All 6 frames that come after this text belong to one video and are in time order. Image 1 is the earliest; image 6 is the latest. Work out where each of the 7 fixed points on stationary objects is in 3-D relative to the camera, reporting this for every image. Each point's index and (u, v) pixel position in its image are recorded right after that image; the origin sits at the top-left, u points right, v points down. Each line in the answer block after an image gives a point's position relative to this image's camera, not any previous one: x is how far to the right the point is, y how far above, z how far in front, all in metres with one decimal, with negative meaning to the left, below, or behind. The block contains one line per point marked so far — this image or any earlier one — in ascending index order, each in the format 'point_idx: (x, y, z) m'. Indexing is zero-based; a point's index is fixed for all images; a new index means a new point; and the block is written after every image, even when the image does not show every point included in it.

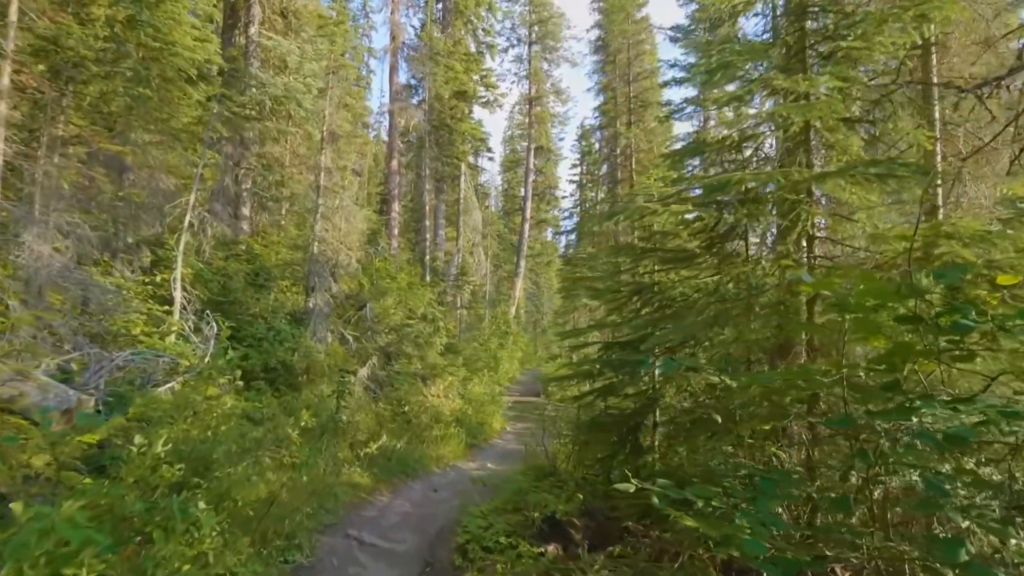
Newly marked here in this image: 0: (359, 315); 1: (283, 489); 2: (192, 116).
0: (-3.9, -0.7, +13.9) m
1: (-2.8, -2.4, +6.6) m
2: (-6.8, +3.6, +11.5) m
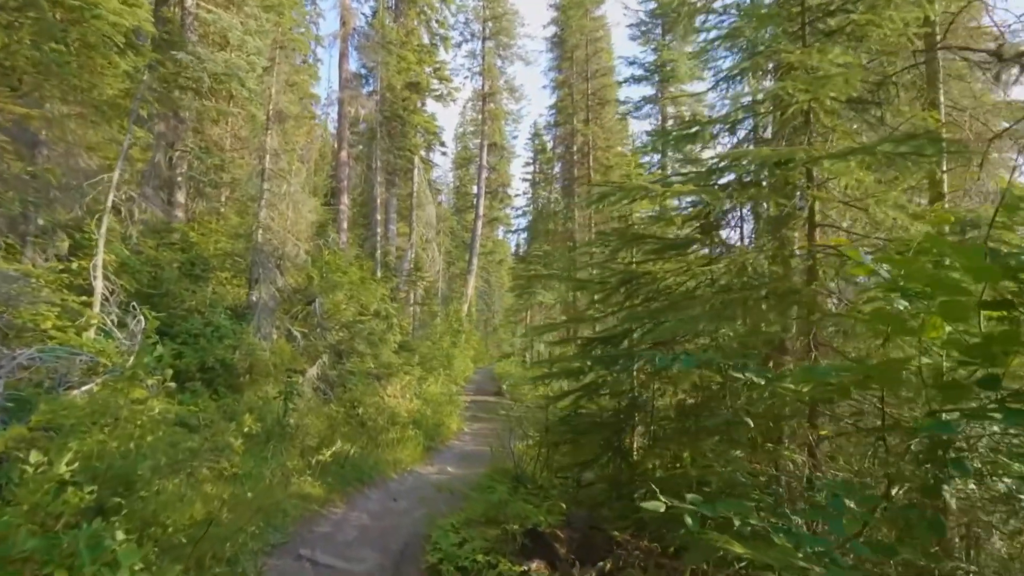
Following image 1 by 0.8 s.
0: (-4.9, -0.5, +13.0) m
1: (-3.1, -2.3, +5.8) m
2: (-7.5, +3.8, +10.3) m
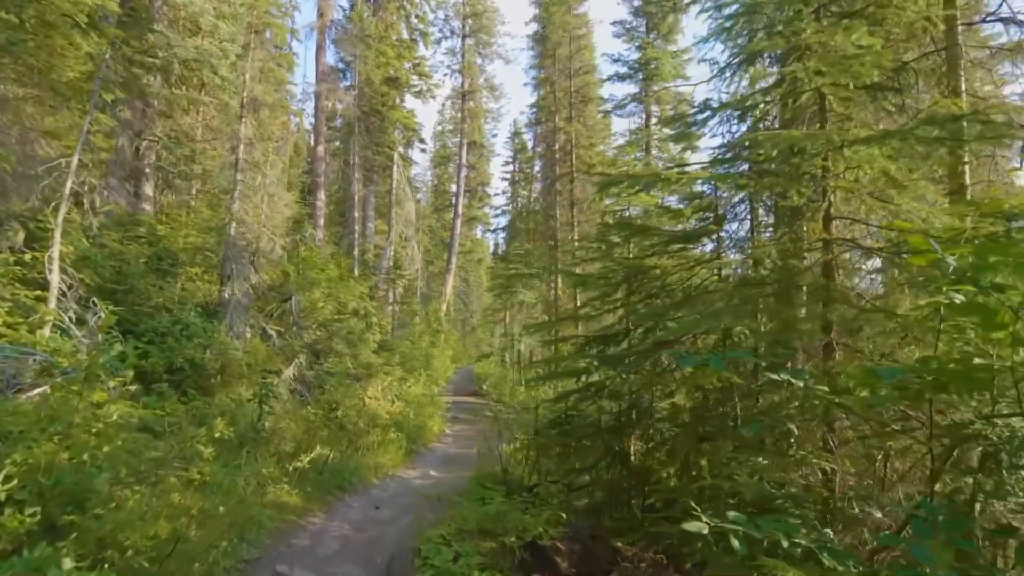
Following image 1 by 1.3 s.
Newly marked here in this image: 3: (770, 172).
0: (-5.2, -0.5, +12.4) m
1: (-3.1, -2.2, +5.3) m
2: (-7.7, +3.9, +9.6) m
3: (+2.2, +1.0, +4.8) m
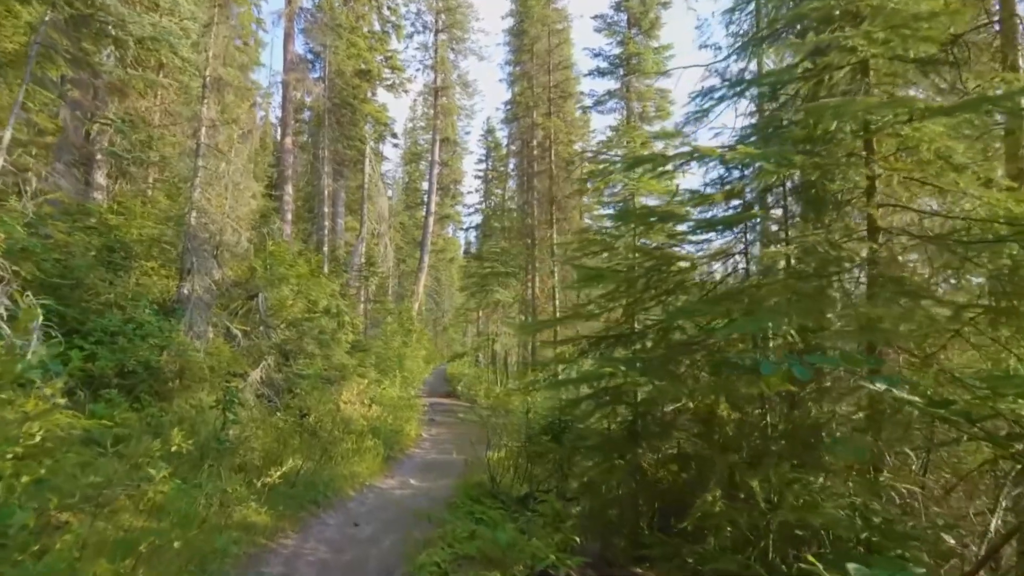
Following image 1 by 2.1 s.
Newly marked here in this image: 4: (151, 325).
0: (-5.6, -0.4, +11.5) m
1: (-3.1, -2.2, +4.5) m
2: (-7.8, +4.0, +8.6) m
3: (+2.3, +1.0, +4.3) m
4: (-5.9, -0.6, +8.8) m
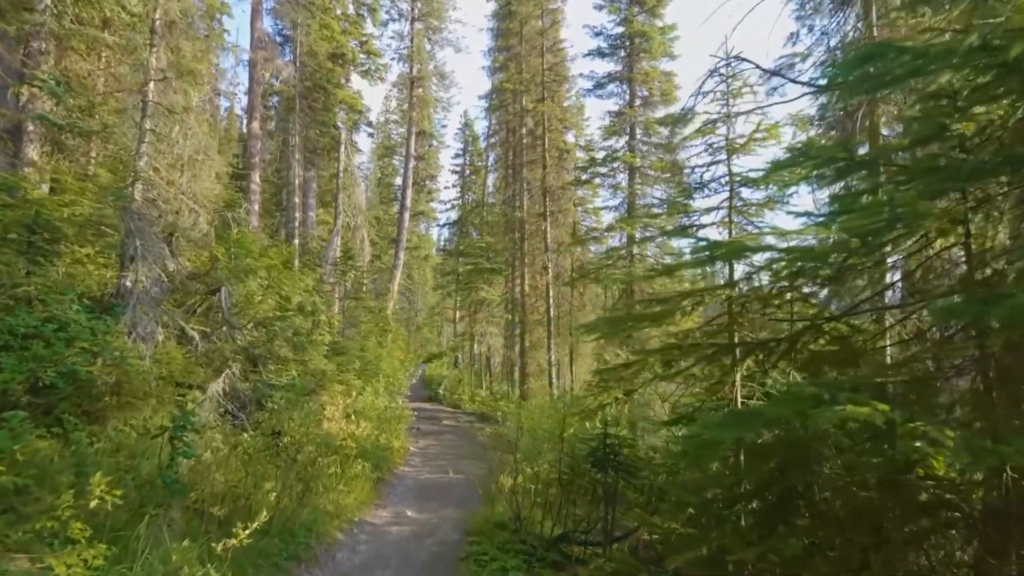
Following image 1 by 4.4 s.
0: (-5.3, -0.2, +9.6) m
1: (-2.5, -2.1, +2.8) m
2: (-7.4, +4.1, +6.6) m
3: (+2.9, +1.1, +2.8) m
4: (-5.5, -0.5, +6.9) m
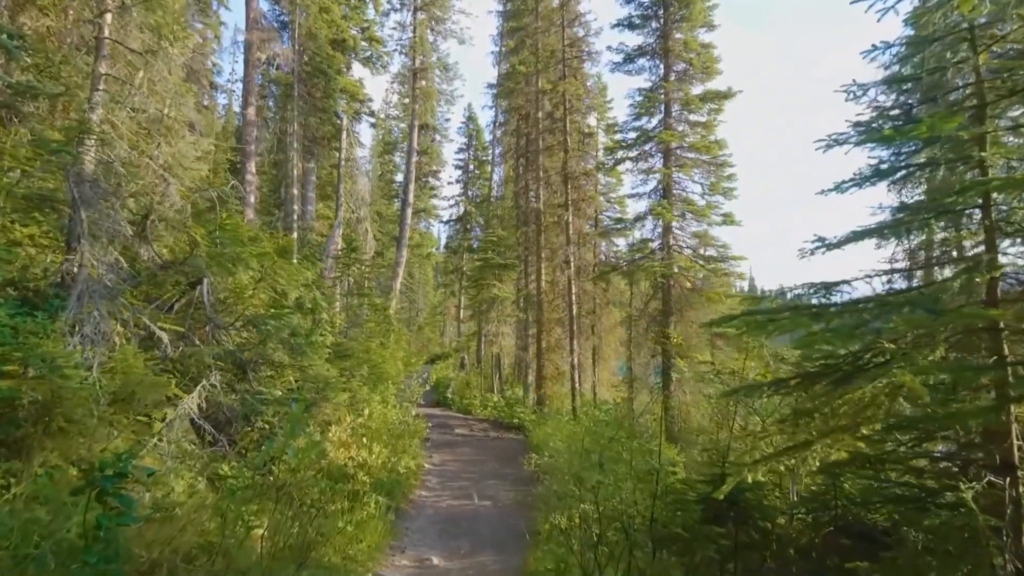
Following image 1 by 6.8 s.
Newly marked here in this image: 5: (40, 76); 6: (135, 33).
0: (-4.7, -0.1, +7.8) m
1: (-1.8, -1.9, +1.0) m
2: (-6.8, +4.2, +4.8) m
3: (+3.6, +1.3, +1.0) m
4: (-4.8, -0.3, +5.1) m
5: (-8.7, +3.9, +10.0) m
6: (-5.1, +3.5, +7.3) m
